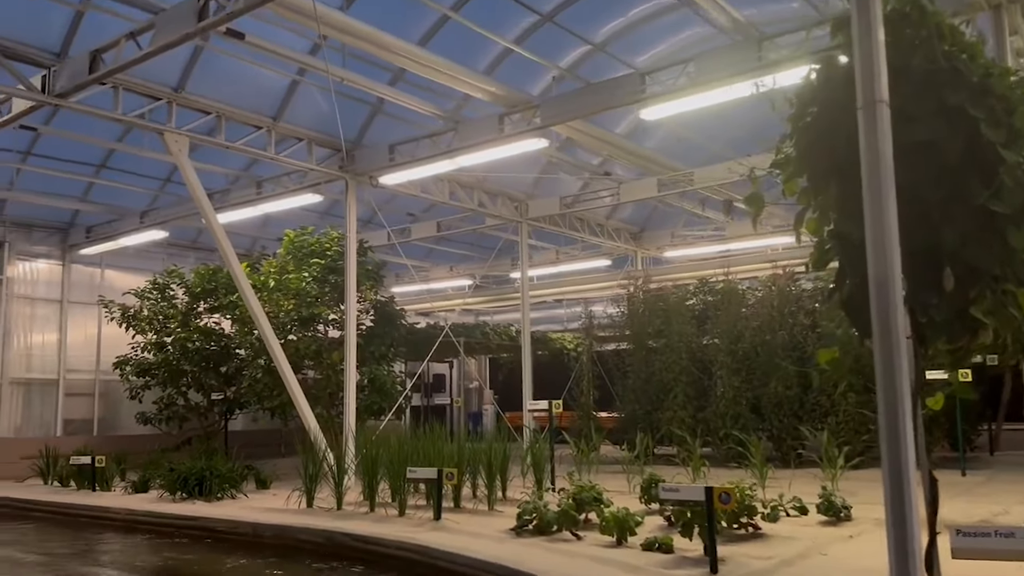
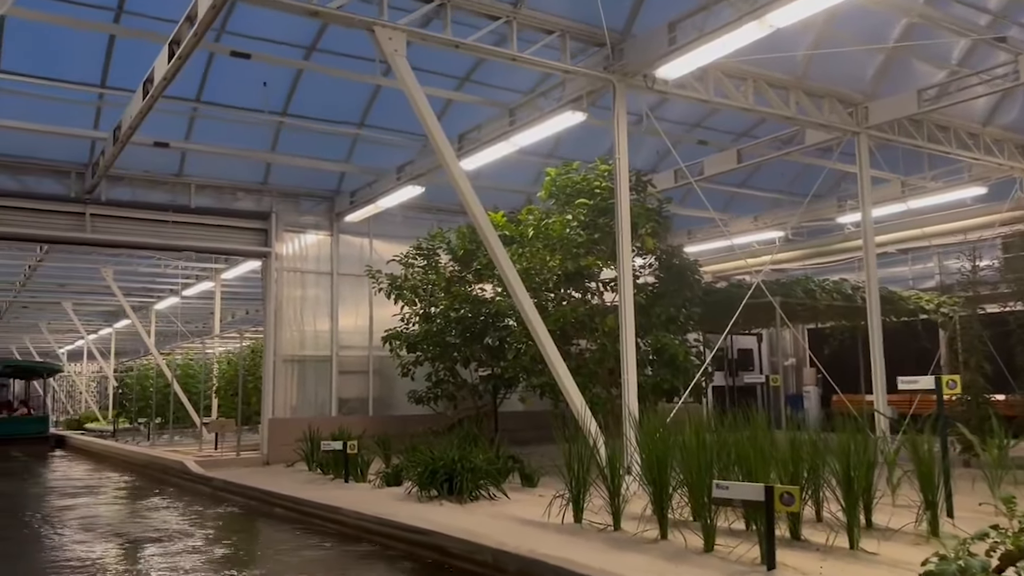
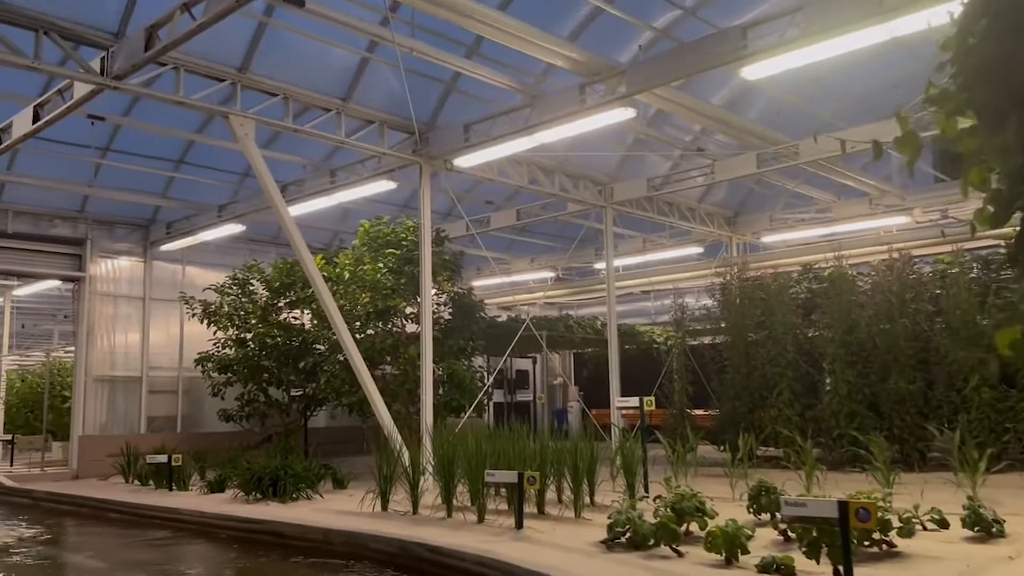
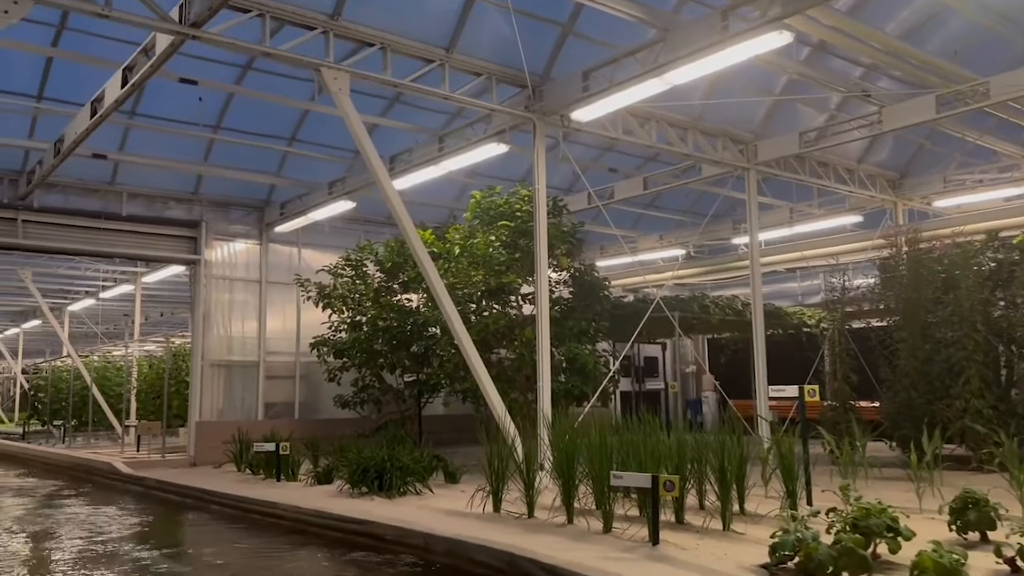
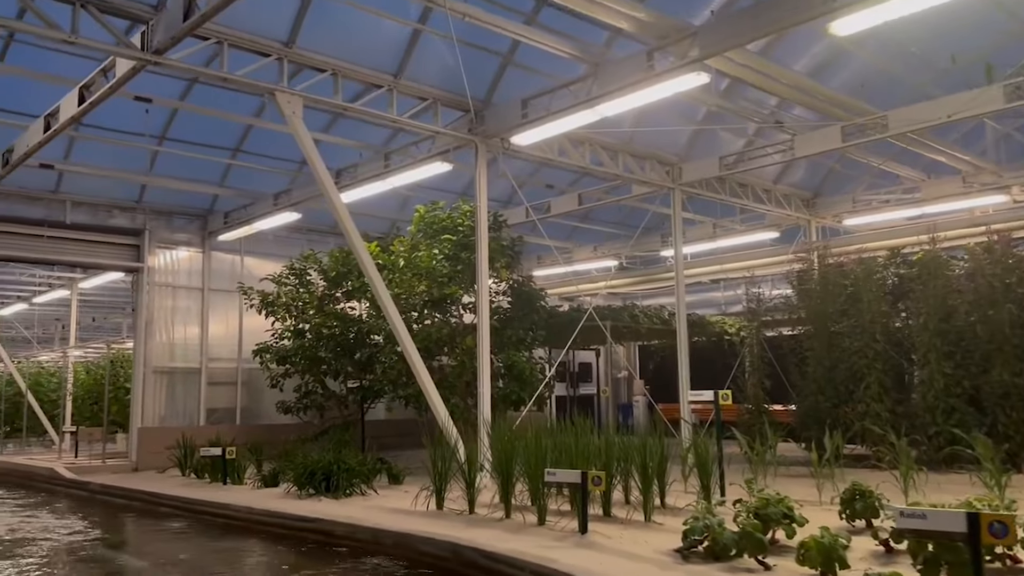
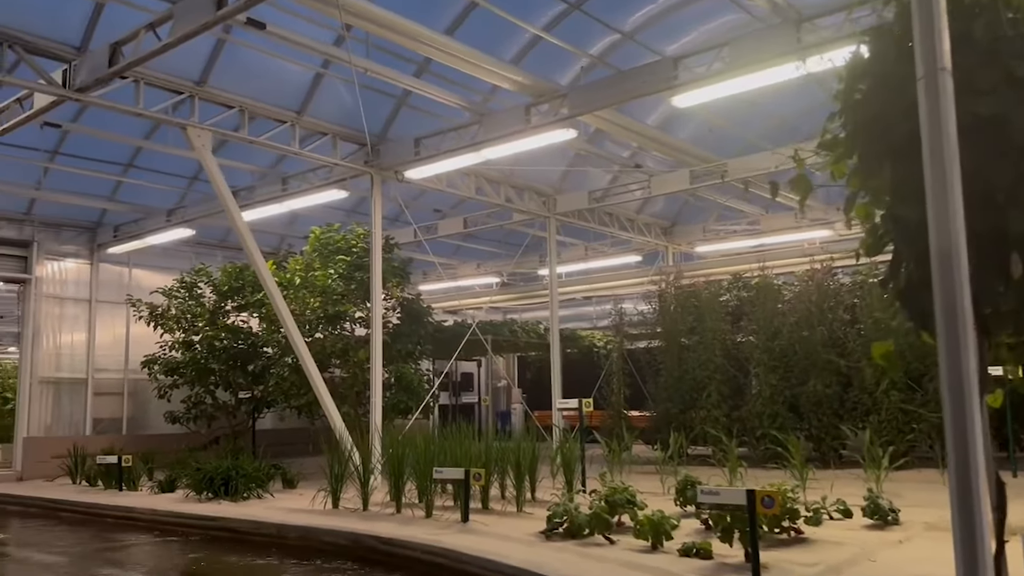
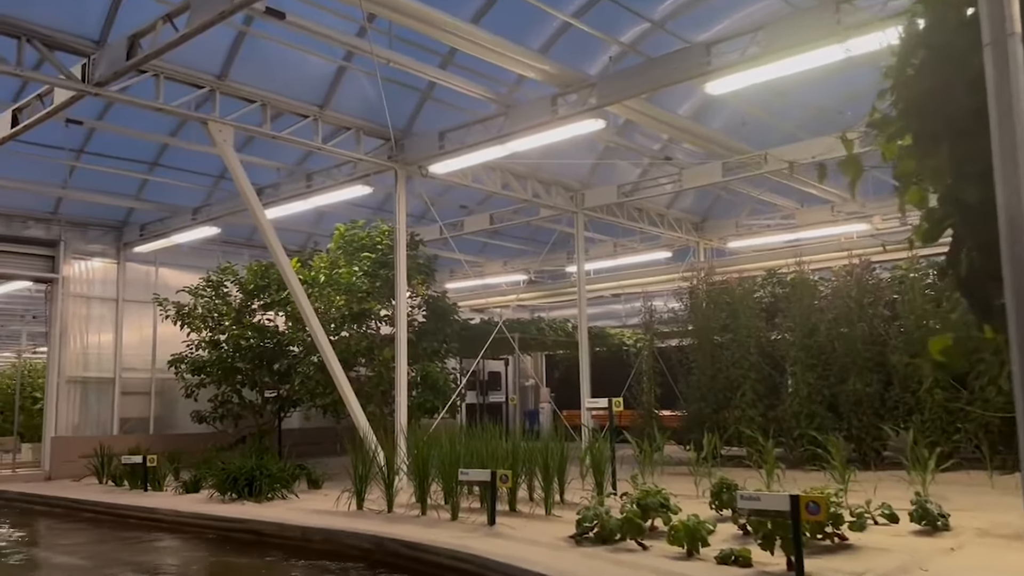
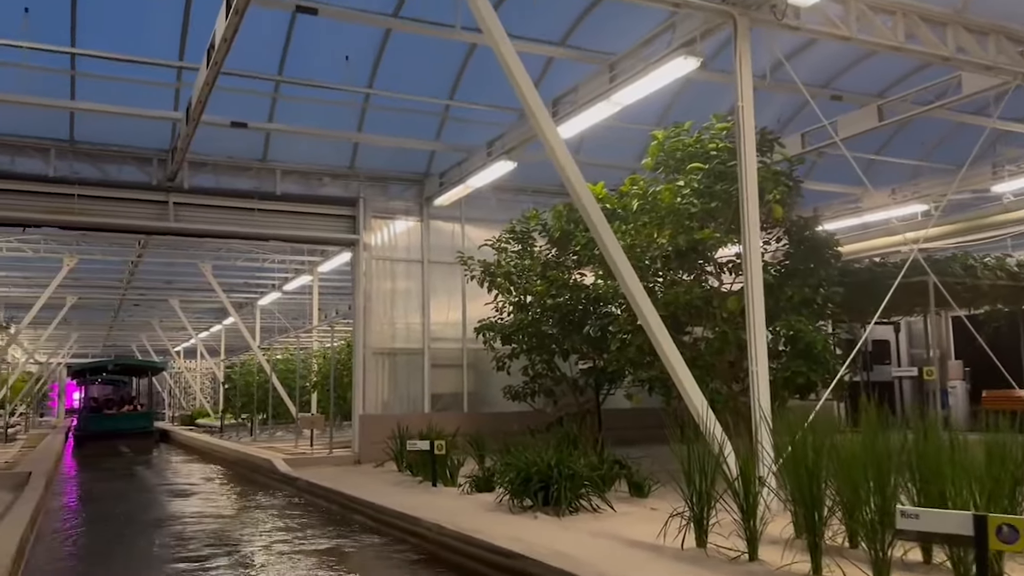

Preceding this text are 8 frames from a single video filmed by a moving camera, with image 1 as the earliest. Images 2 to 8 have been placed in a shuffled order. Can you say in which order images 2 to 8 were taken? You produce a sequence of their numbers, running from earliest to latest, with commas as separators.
6, 7, 3, 5, 4, 2, 8
